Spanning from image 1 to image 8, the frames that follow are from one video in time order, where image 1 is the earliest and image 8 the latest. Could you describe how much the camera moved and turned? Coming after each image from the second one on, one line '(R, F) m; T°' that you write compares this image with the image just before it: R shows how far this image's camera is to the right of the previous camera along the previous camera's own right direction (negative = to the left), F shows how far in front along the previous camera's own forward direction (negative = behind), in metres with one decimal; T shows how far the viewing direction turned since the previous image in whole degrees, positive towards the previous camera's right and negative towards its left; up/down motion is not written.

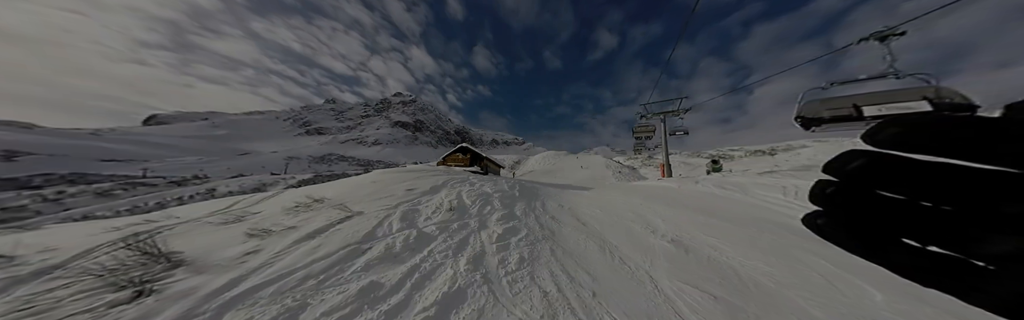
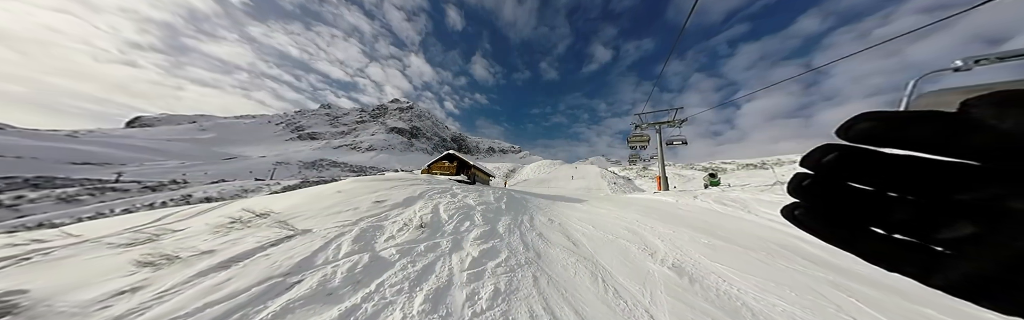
(+0.1, +0.2) m; +1°
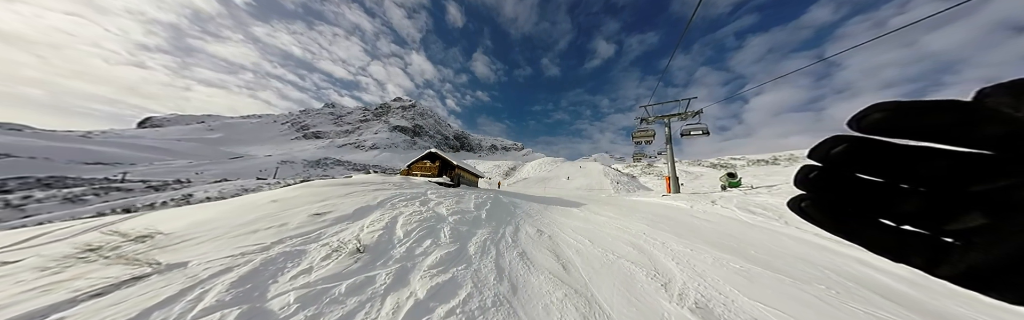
(+0.2, +0.4) m; -1°
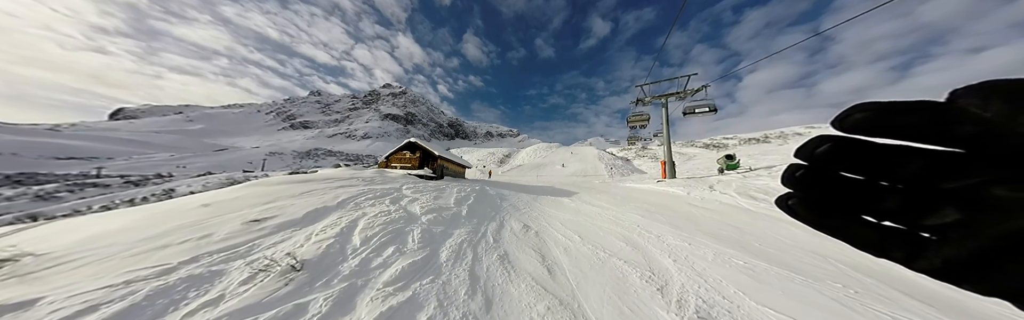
(+0.1, +0.2) m; +1°
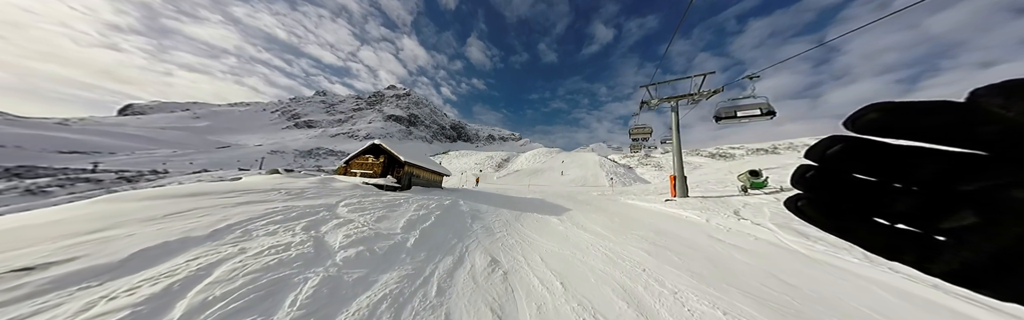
(+0.3, +0.4) m; 0°
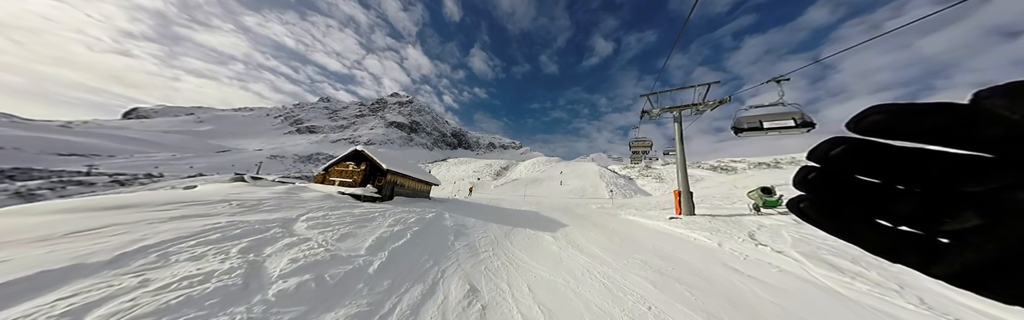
(+0.1, +0.2) m; 0°
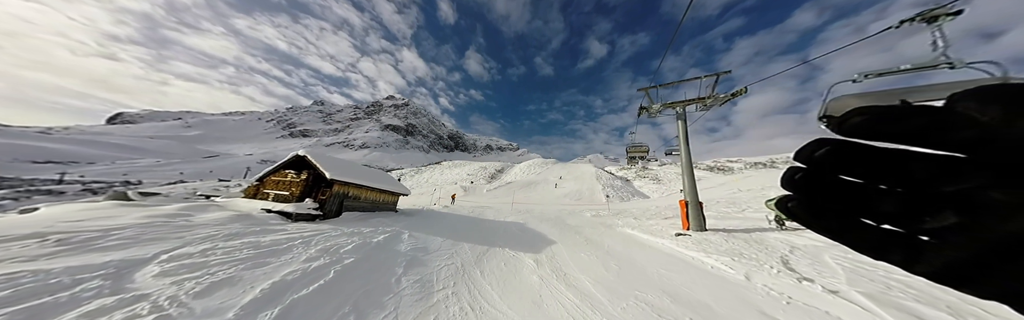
(+0.2, +0.4) m; +1°
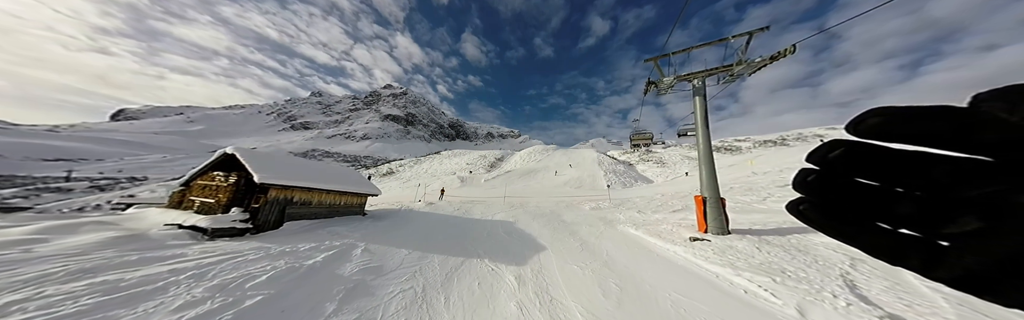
(+0.2, +0.4) m; -1°
